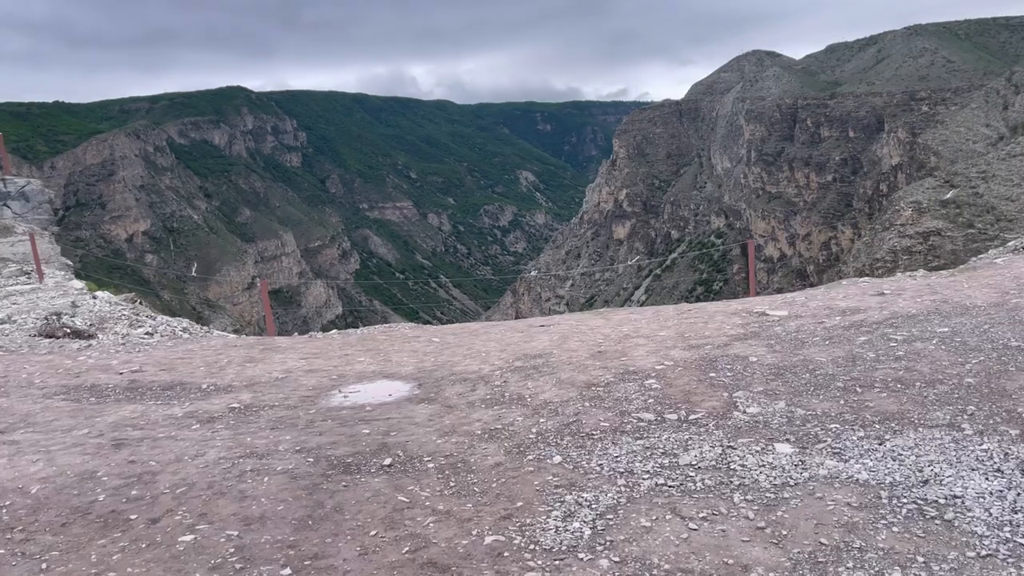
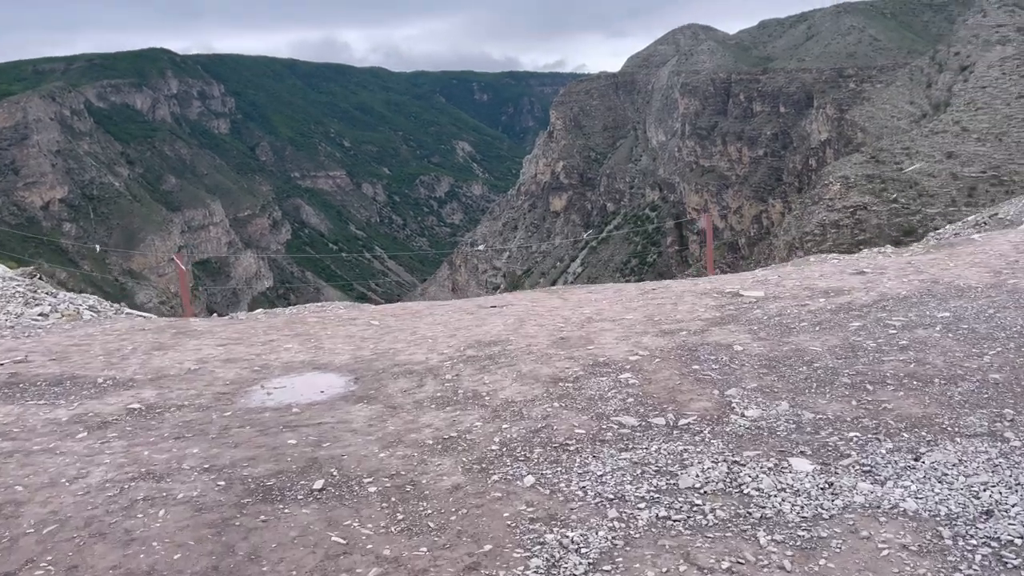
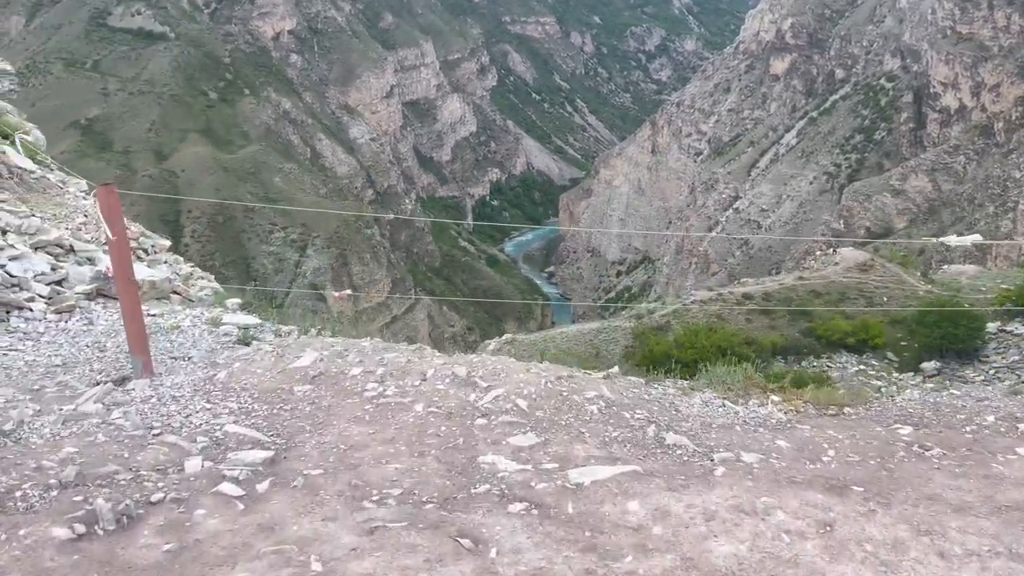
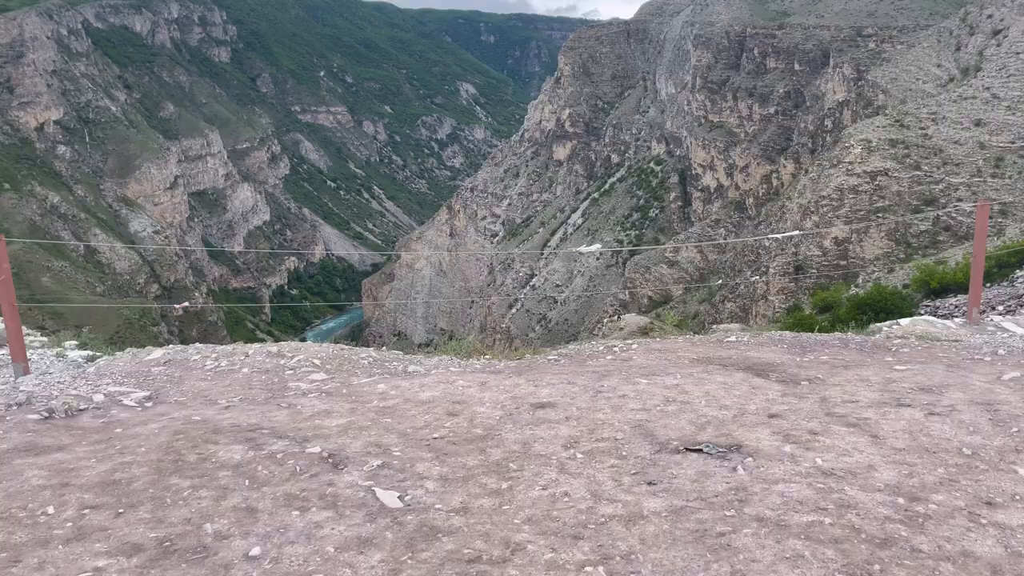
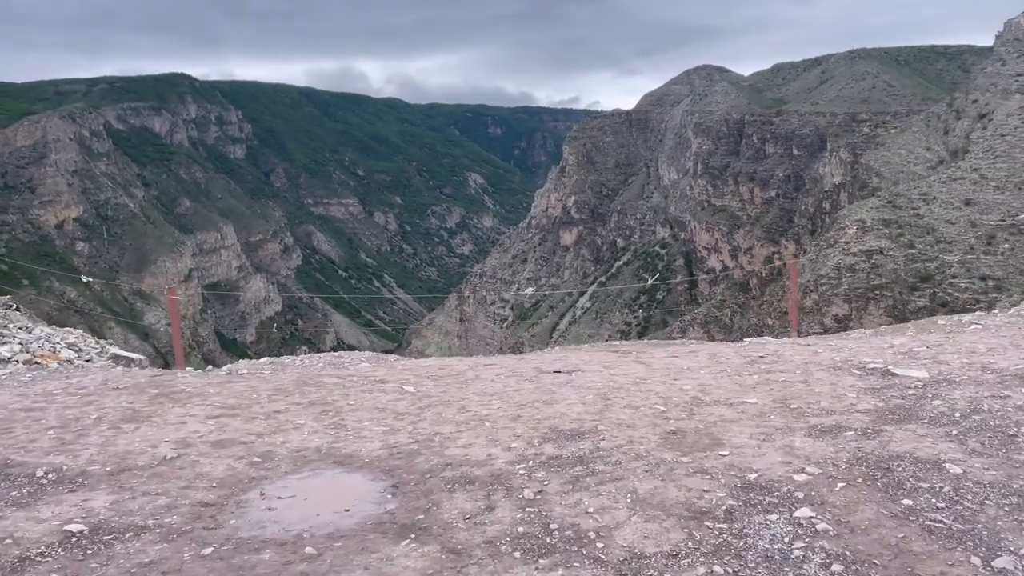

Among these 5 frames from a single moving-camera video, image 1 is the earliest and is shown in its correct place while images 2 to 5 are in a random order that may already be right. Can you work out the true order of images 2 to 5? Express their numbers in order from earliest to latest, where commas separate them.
2, 5, 4, 3
